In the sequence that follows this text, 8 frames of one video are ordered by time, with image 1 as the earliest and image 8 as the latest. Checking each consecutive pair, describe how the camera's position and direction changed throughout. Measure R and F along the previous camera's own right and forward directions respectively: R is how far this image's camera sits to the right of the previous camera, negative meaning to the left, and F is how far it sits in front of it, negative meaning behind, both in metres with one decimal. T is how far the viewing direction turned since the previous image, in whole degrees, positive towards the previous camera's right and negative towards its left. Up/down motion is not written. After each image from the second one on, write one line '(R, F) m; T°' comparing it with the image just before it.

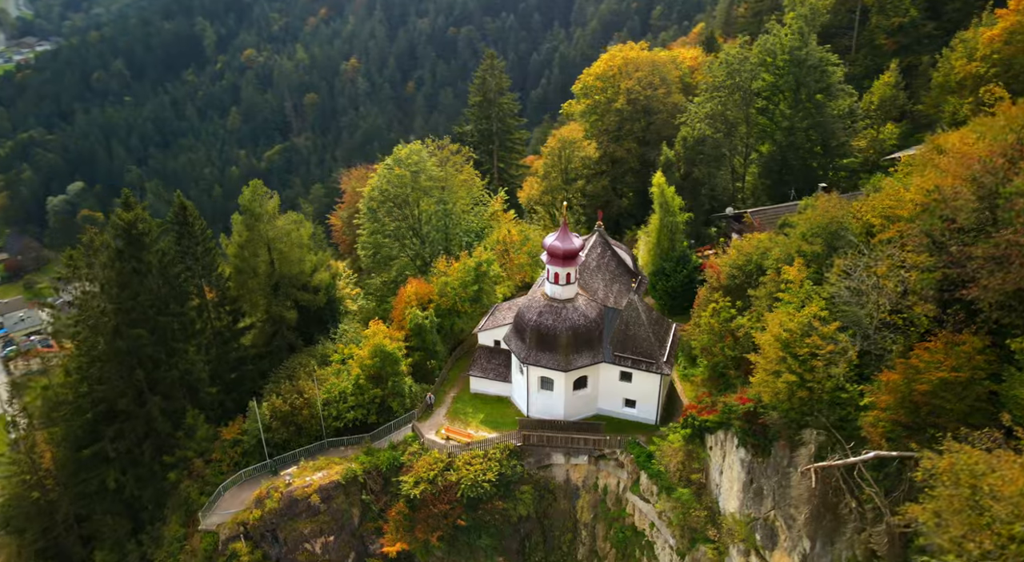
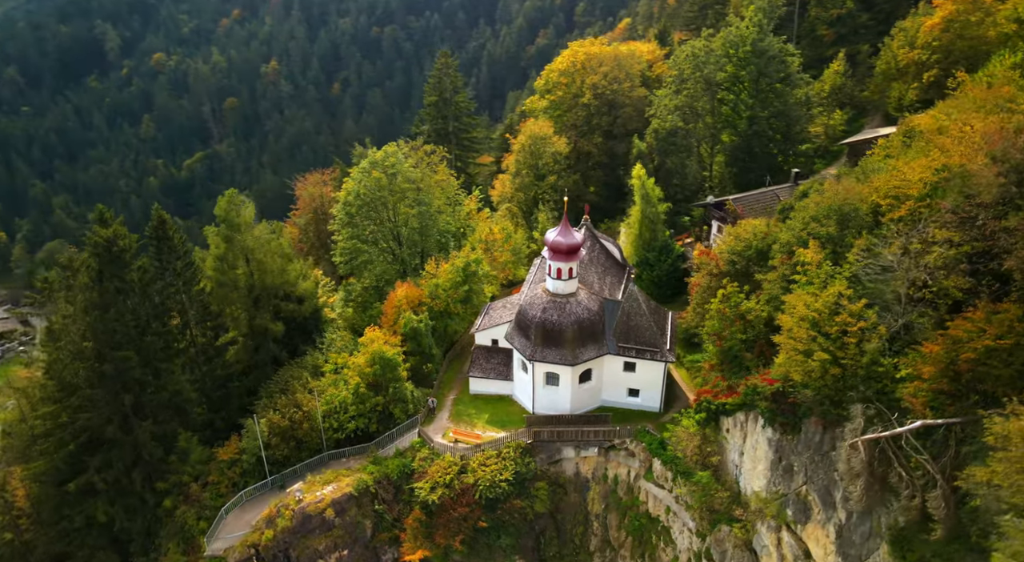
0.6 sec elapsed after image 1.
(-4.2, +0.3) m; +5°
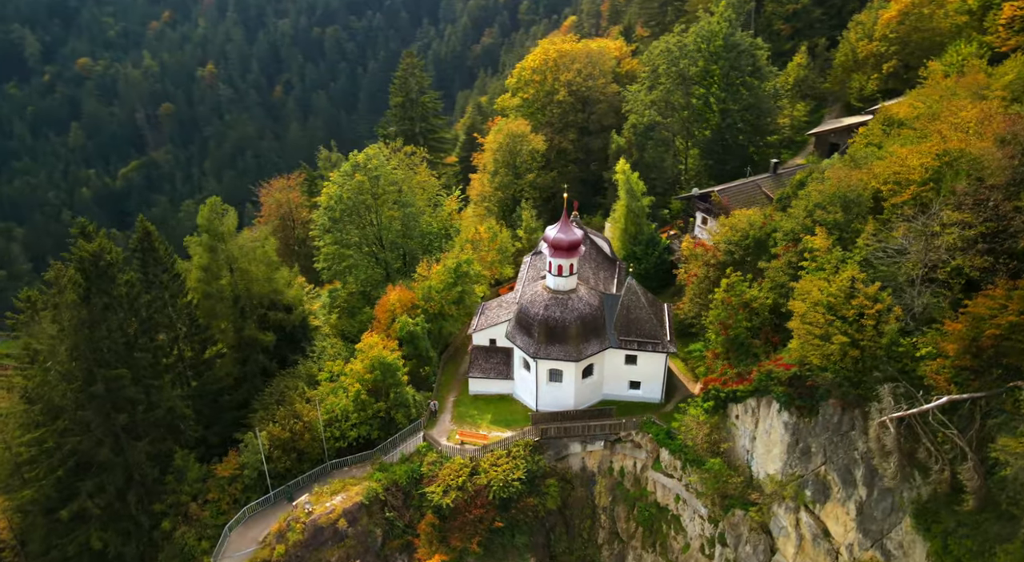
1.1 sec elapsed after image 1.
(-3.2, +0.2) m; +4°
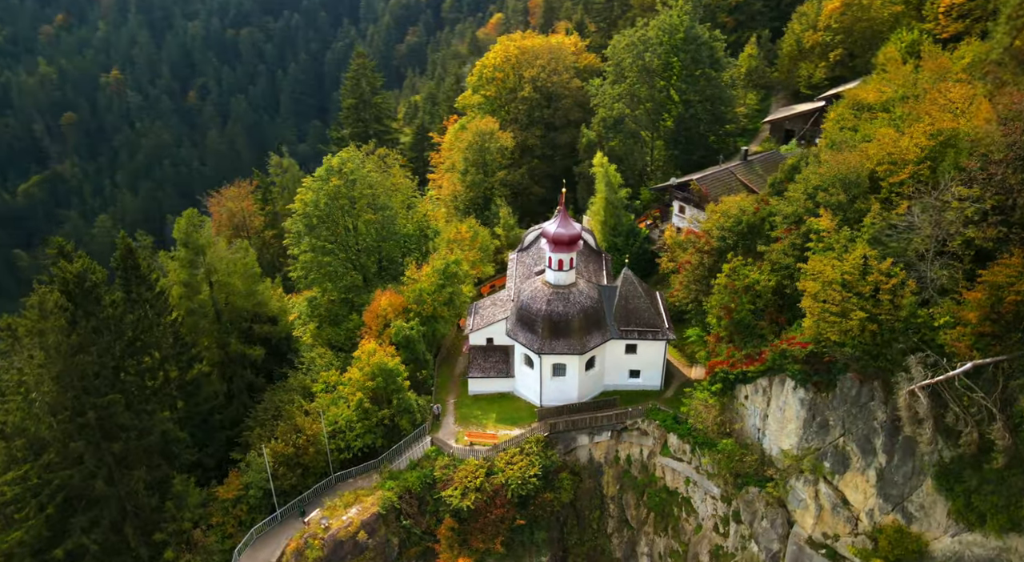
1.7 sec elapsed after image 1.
(-4.3, +0.4) m; +6°
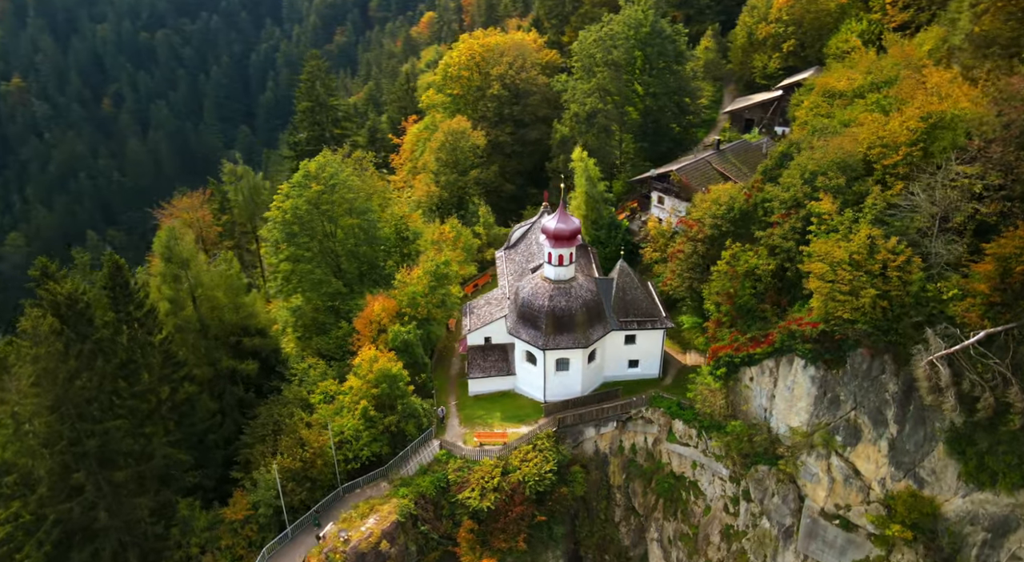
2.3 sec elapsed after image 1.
(-4.0, +0.3) m; +5°
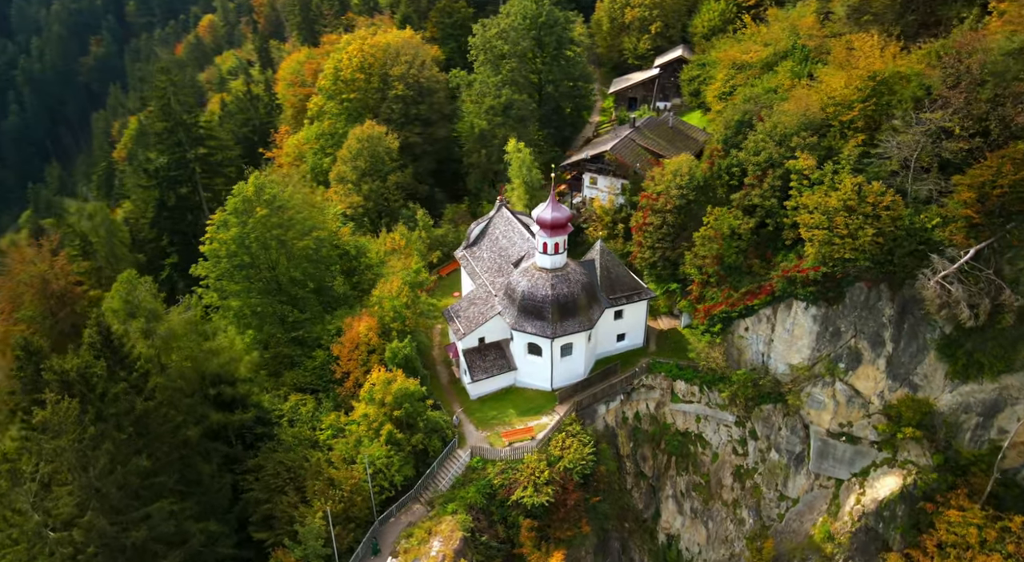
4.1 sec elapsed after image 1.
(-11.5, +1.8) m; +15°
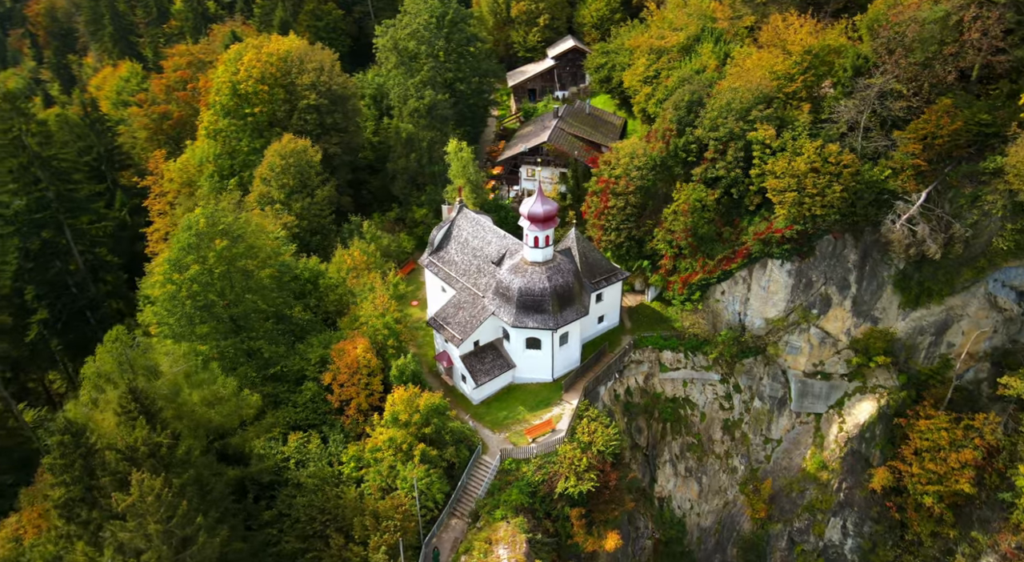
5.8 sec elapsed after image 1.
(-9.9, +1.3) m; +13°
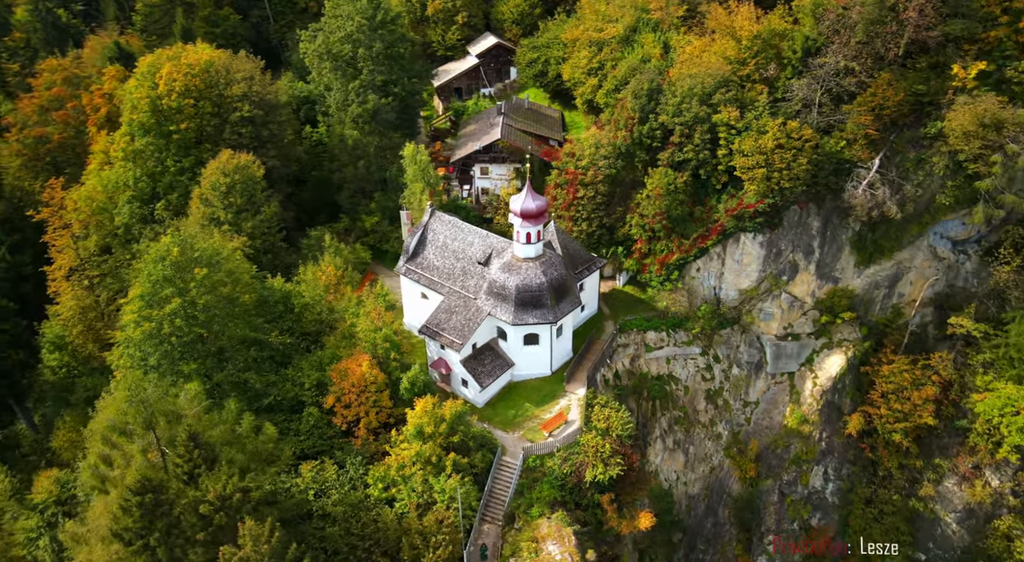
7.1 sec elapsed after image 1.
(-7.3, +0.7) m; +10°
